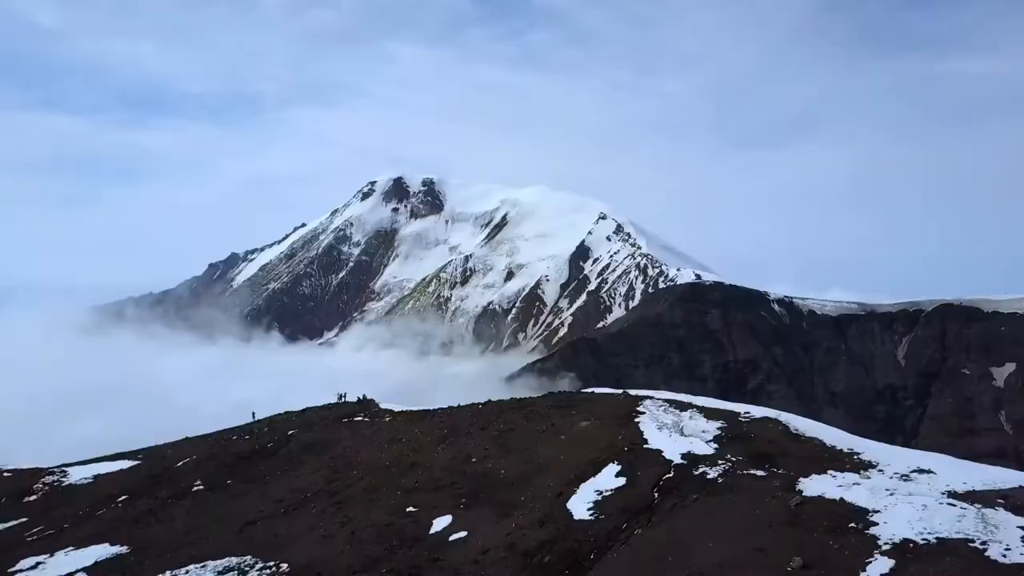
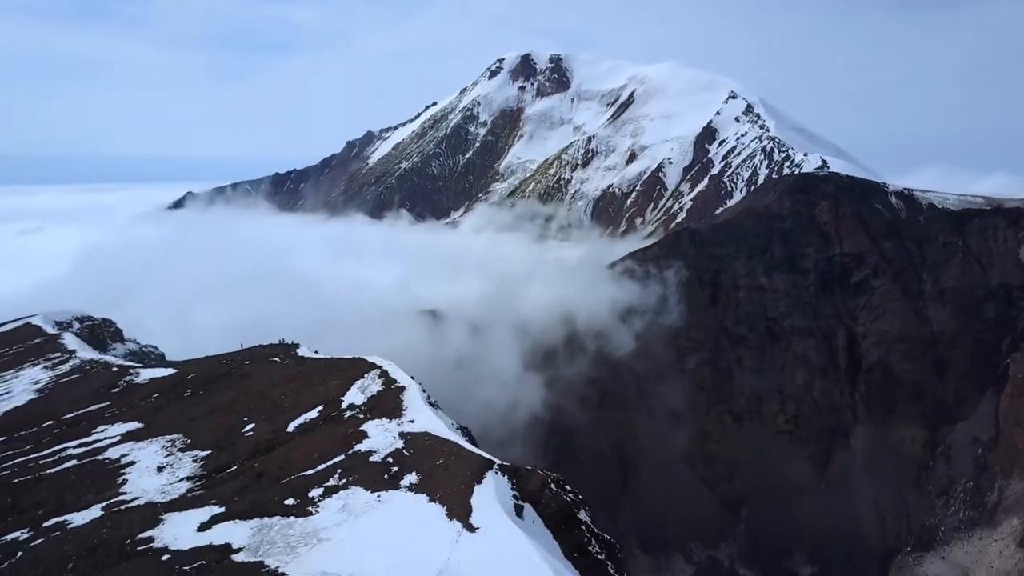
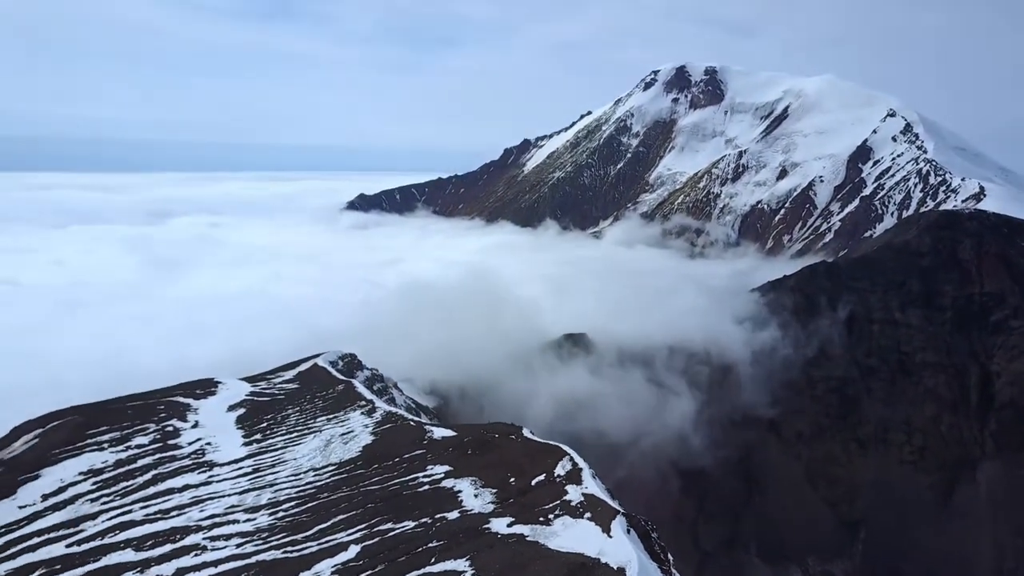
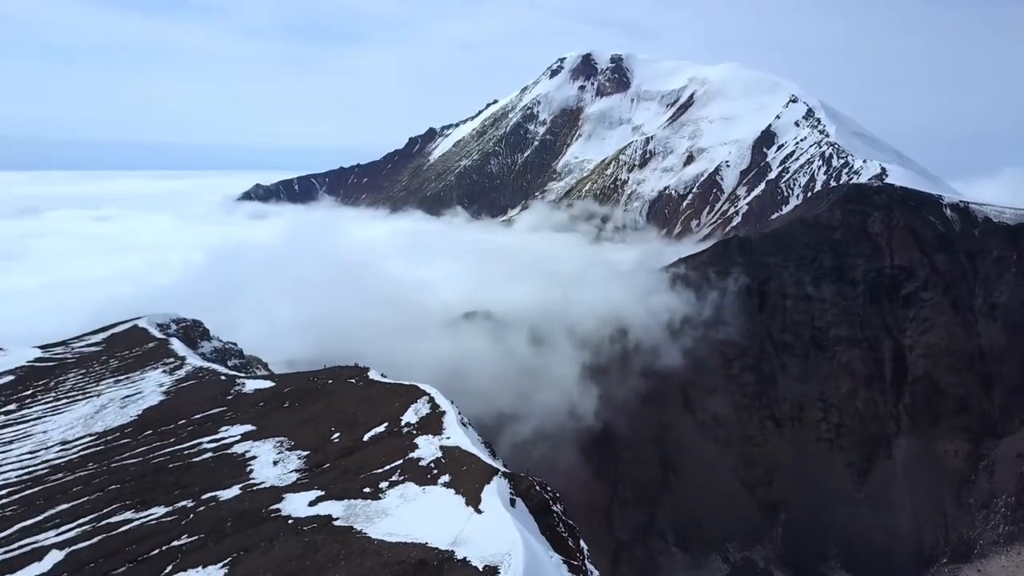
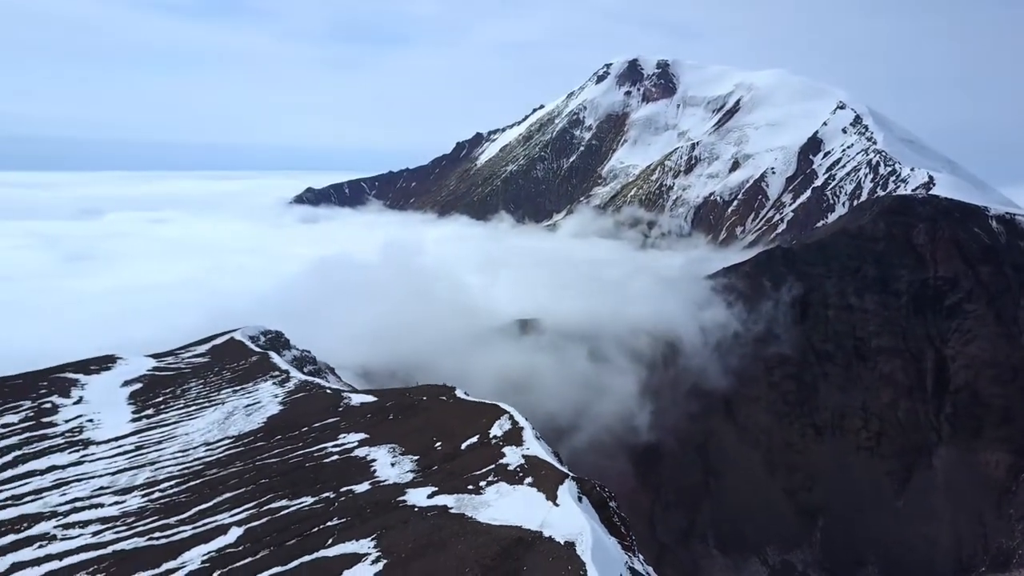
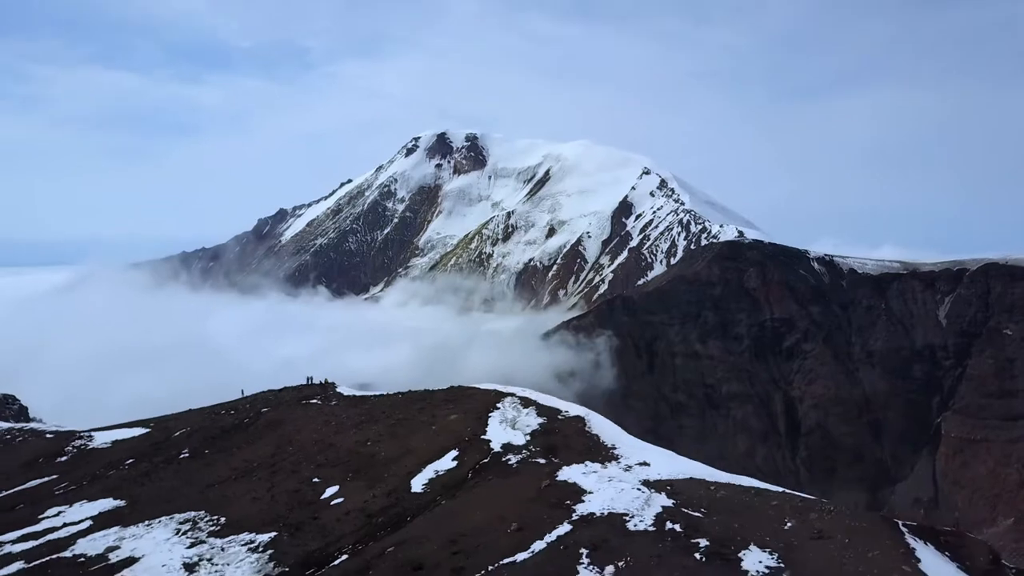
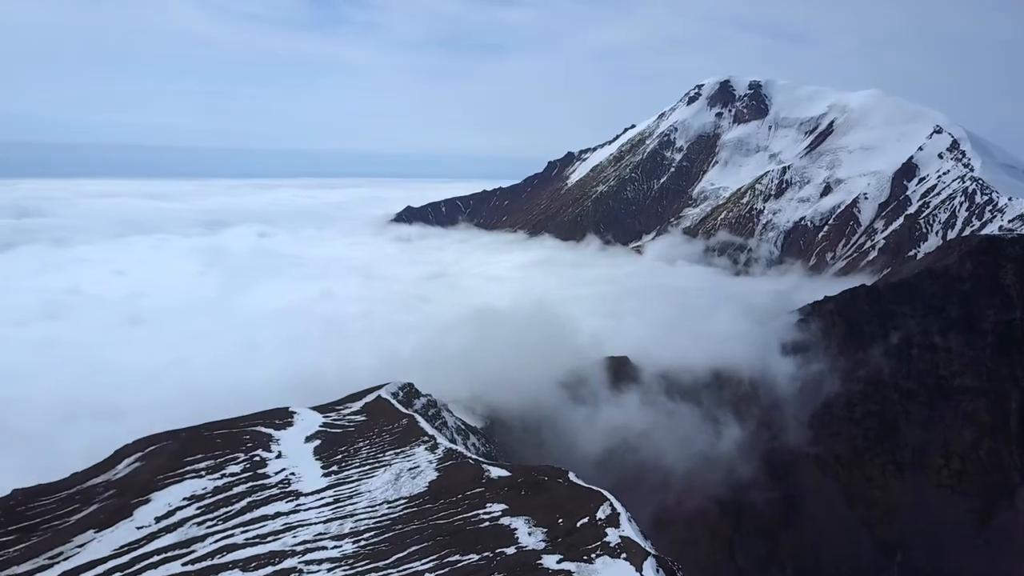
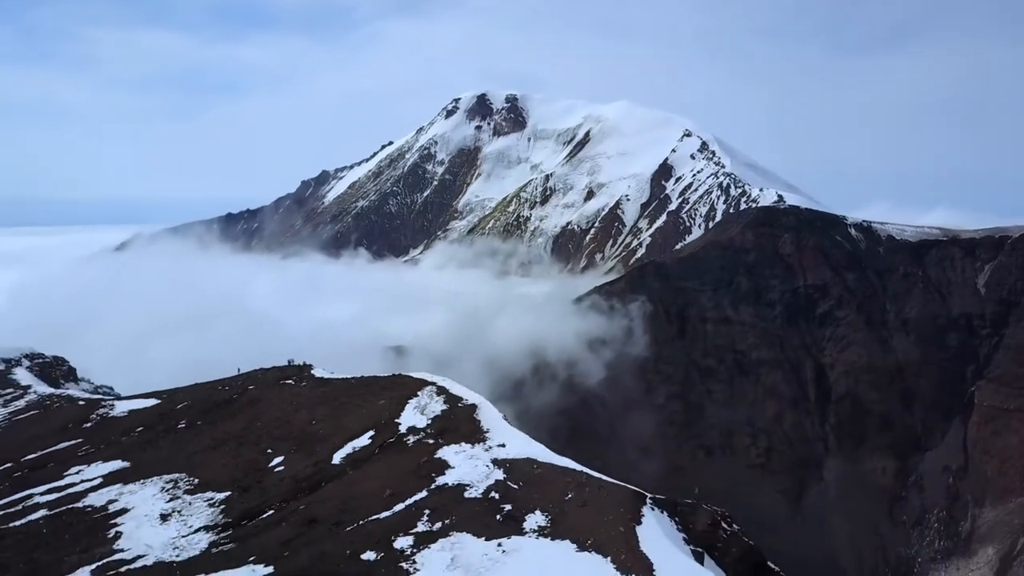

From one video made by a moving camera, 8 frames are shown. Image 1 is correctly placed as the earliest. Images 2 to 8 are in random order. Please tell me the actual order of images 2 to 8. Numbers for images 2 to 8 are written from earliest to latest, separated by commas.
6, 8, 2, 4, 5, 3, 7
